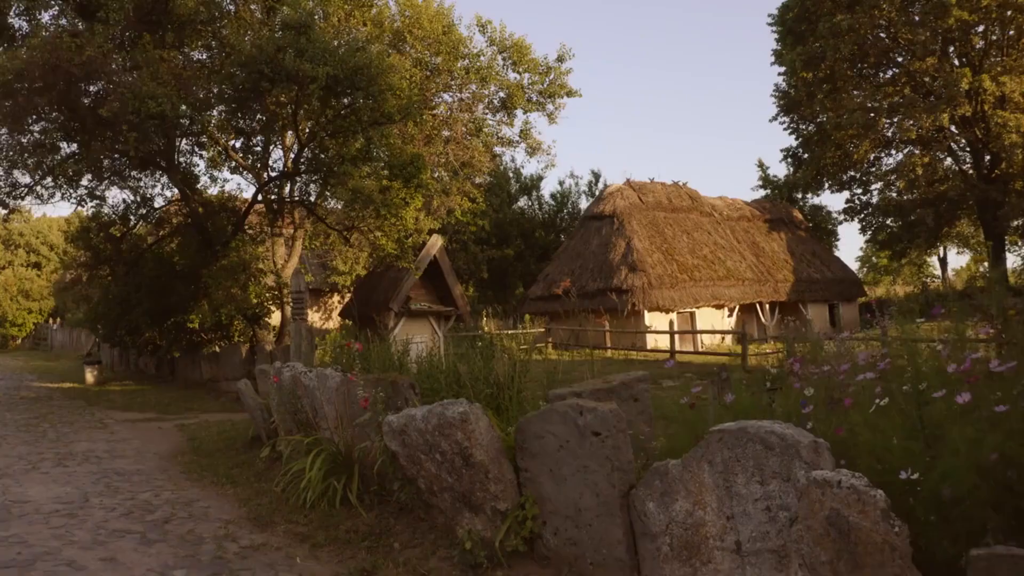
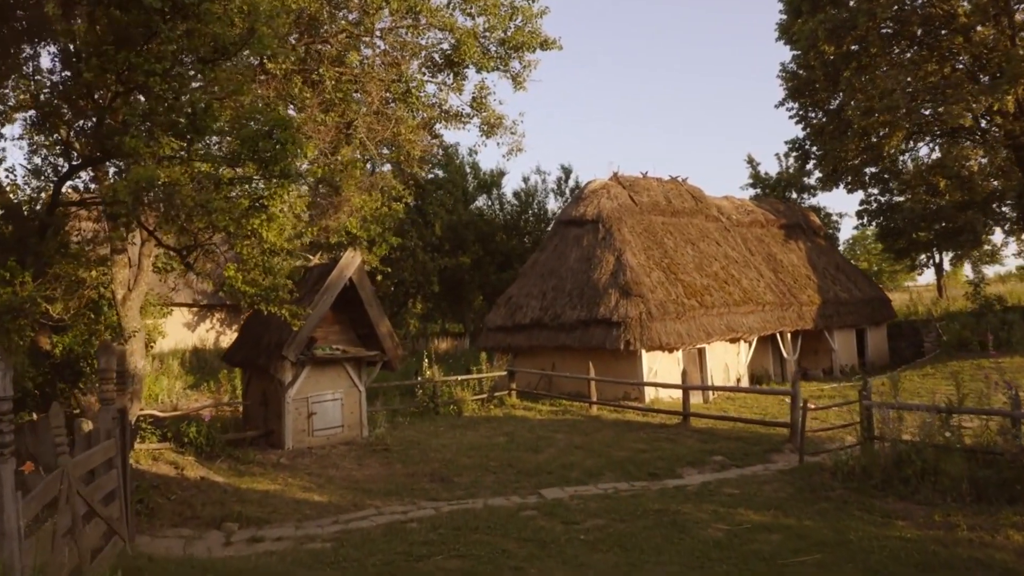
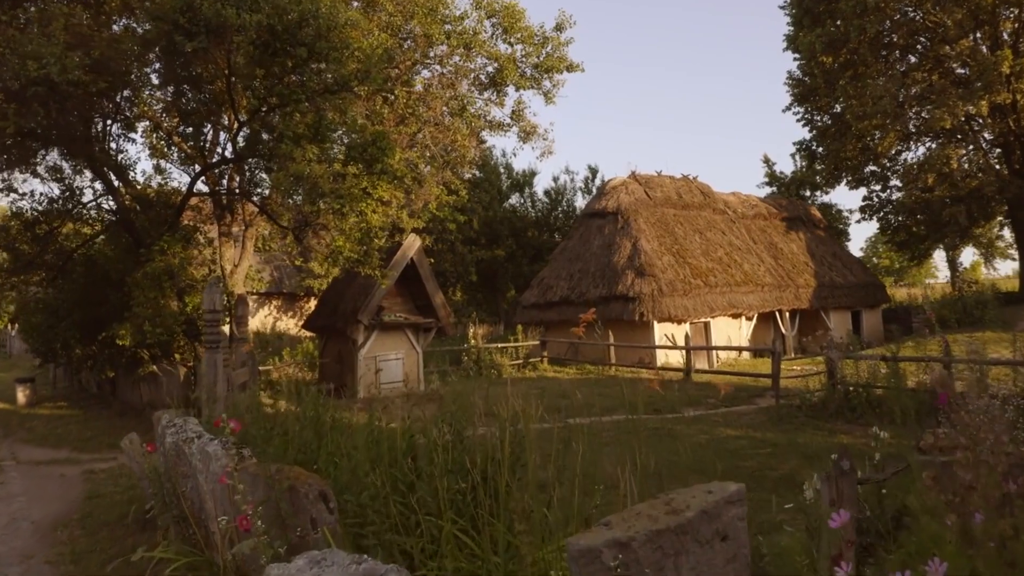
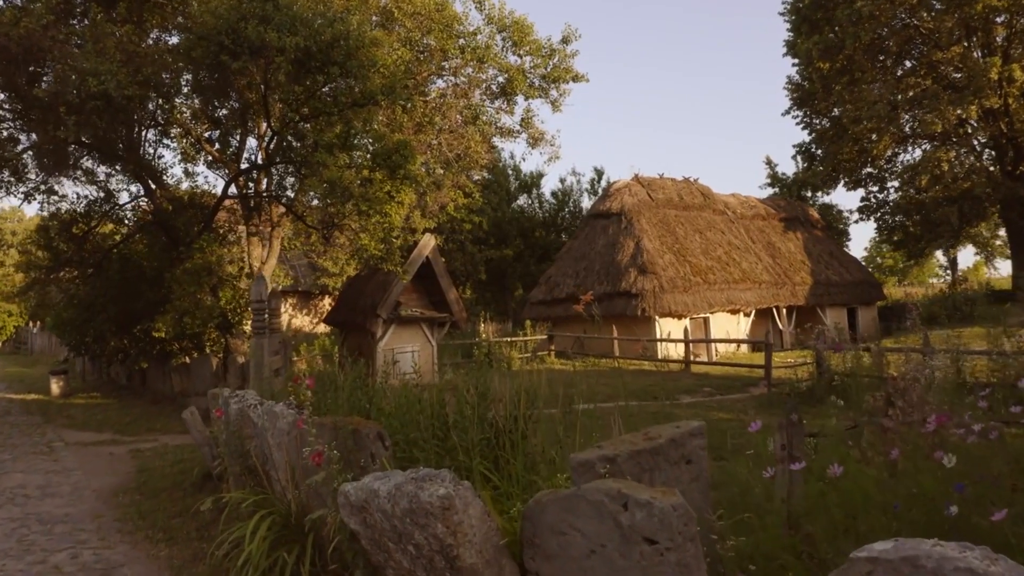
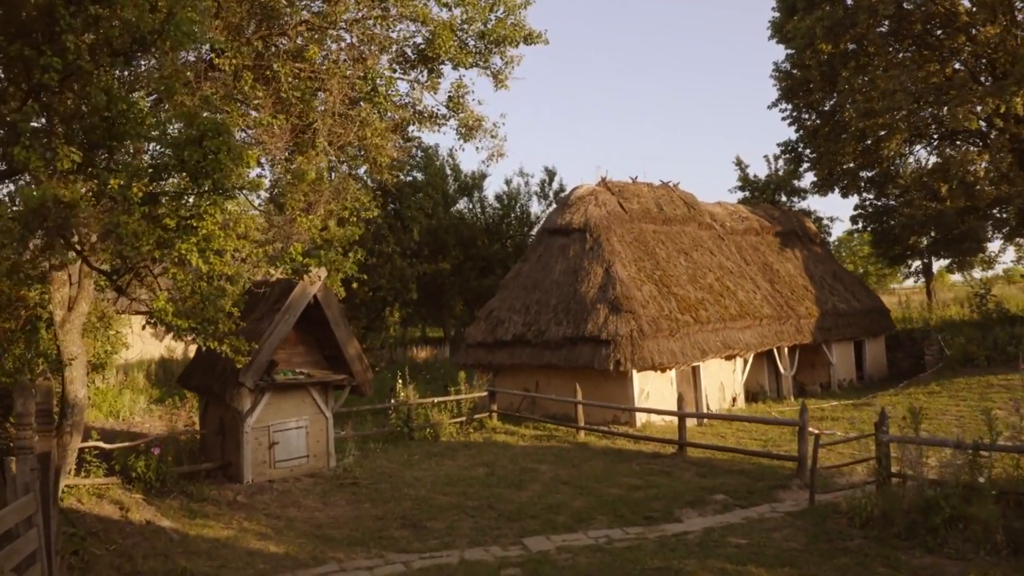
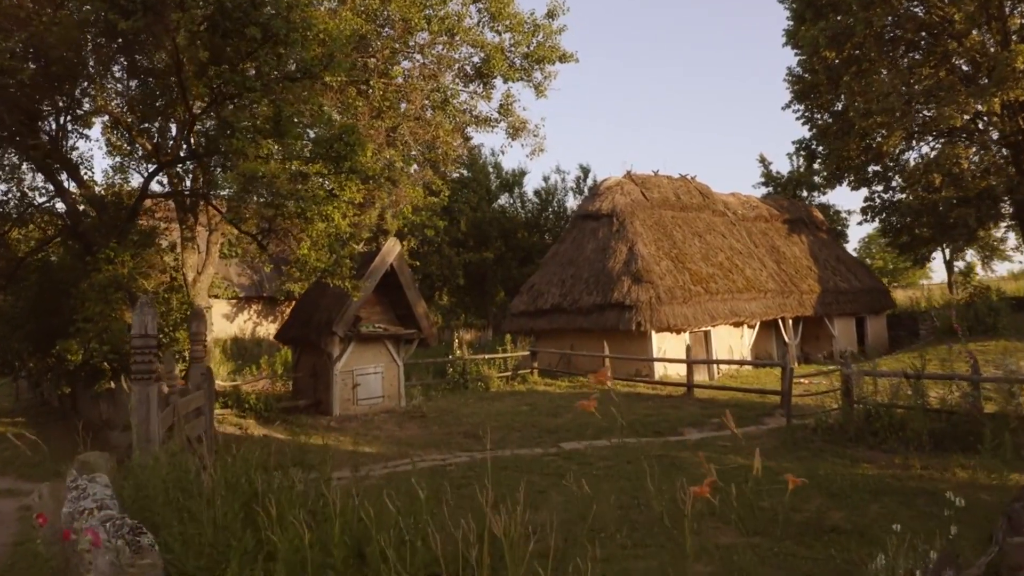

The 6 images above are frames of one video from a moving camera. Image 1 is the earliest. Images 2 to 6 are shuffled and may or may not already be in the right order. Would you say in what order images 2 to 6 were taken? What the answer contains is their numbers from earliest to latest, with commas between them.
4, 3, 6, 2, 5
